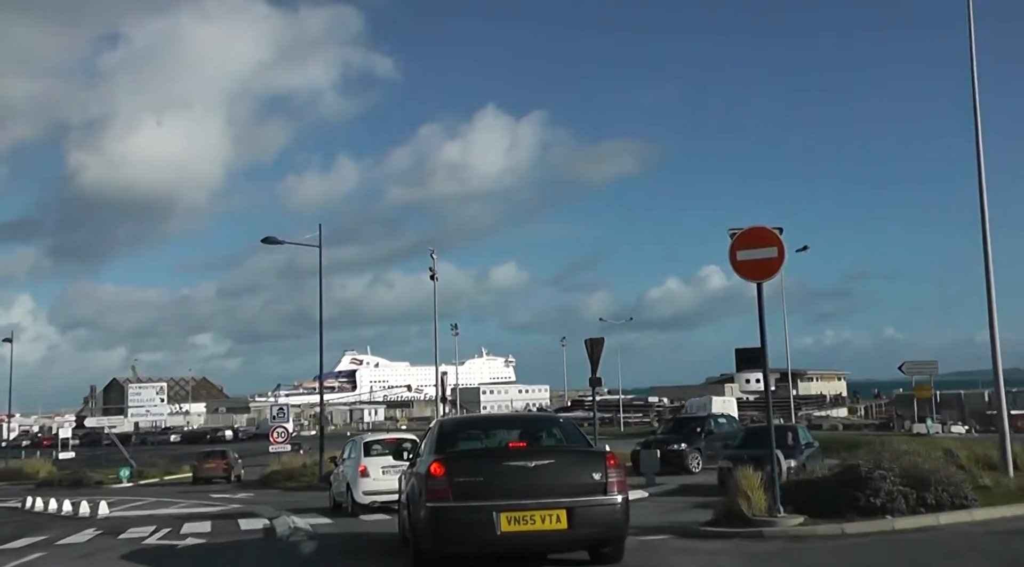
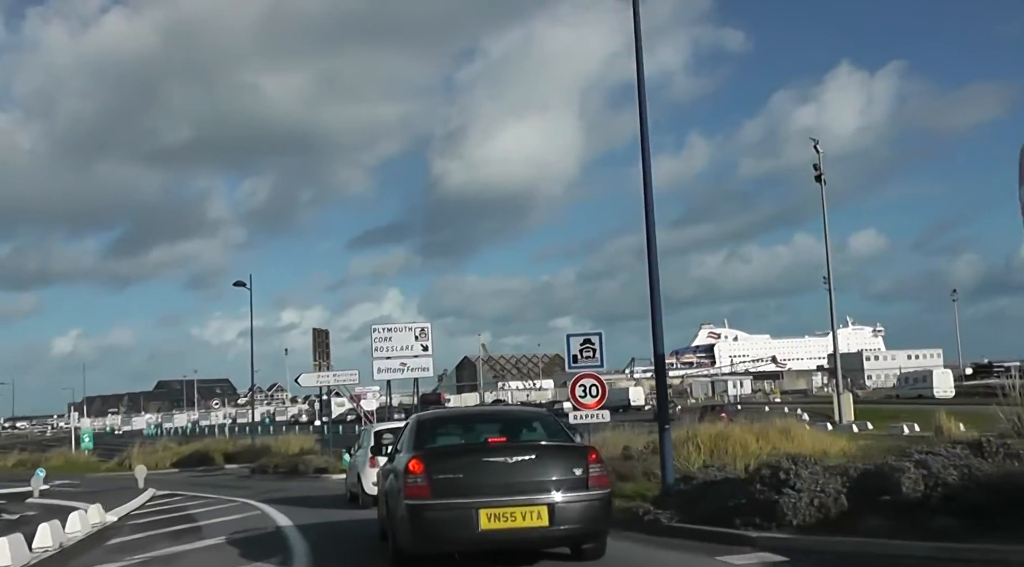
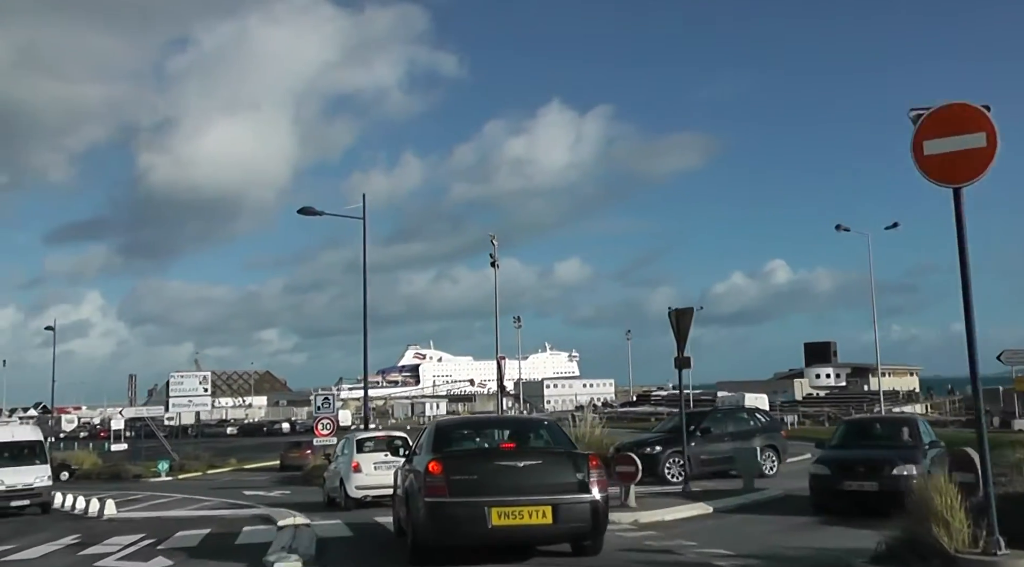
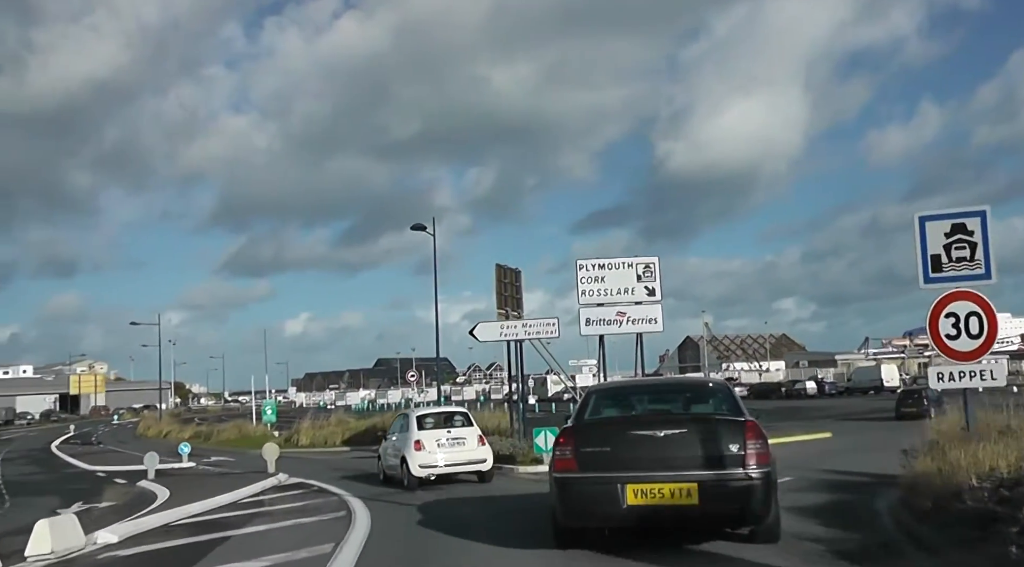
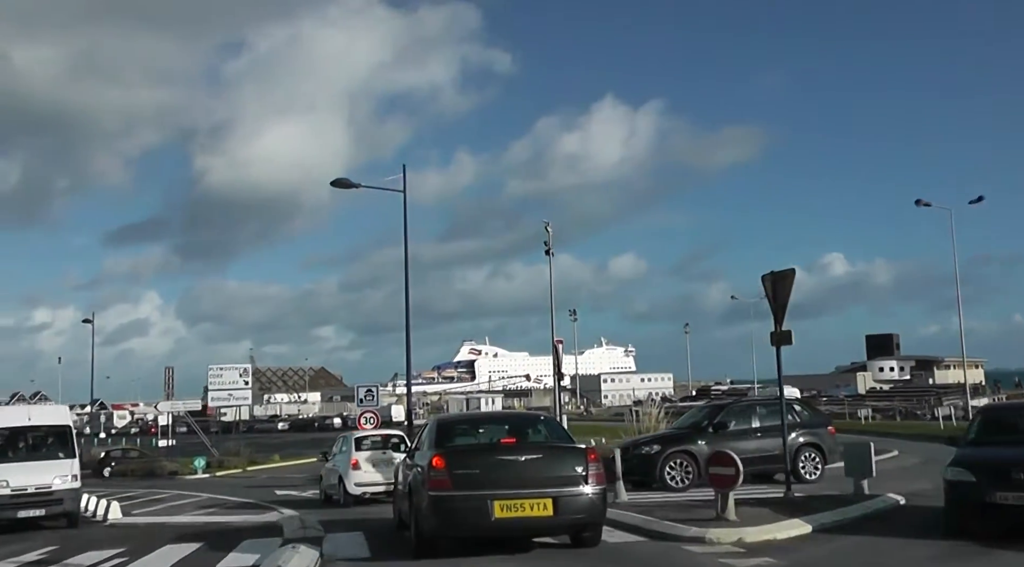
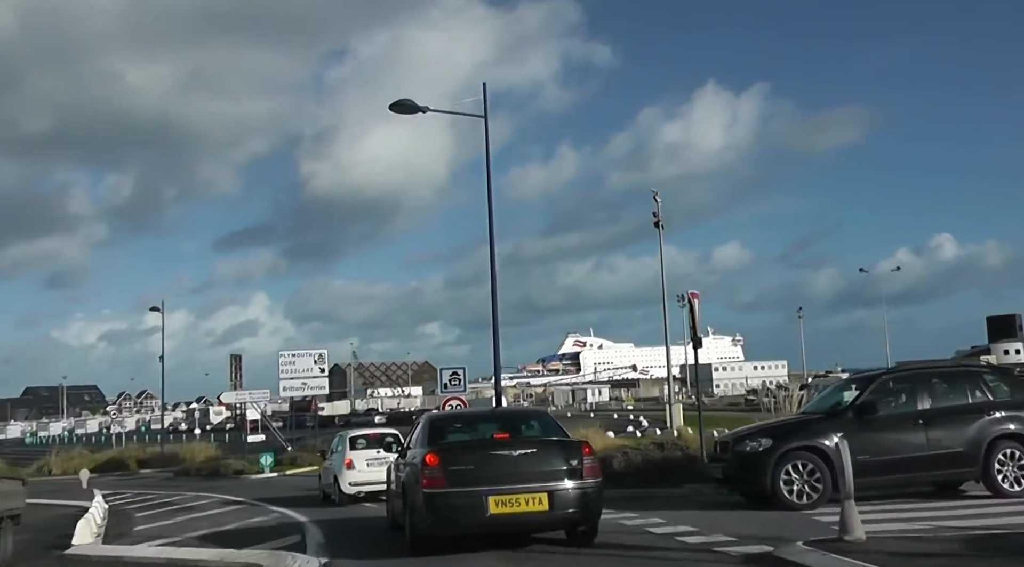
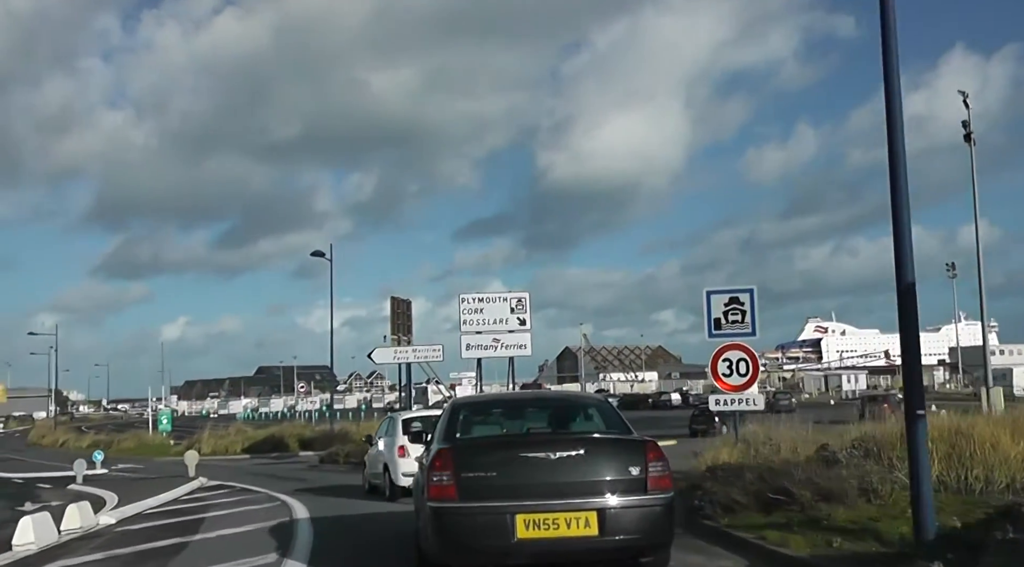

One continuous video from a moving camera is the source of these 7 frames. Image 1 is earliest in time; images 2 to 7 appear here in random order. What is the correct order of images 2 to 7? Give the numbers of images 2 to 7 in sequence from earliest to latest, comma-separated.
3, 5, 6, 2, 7, 4
